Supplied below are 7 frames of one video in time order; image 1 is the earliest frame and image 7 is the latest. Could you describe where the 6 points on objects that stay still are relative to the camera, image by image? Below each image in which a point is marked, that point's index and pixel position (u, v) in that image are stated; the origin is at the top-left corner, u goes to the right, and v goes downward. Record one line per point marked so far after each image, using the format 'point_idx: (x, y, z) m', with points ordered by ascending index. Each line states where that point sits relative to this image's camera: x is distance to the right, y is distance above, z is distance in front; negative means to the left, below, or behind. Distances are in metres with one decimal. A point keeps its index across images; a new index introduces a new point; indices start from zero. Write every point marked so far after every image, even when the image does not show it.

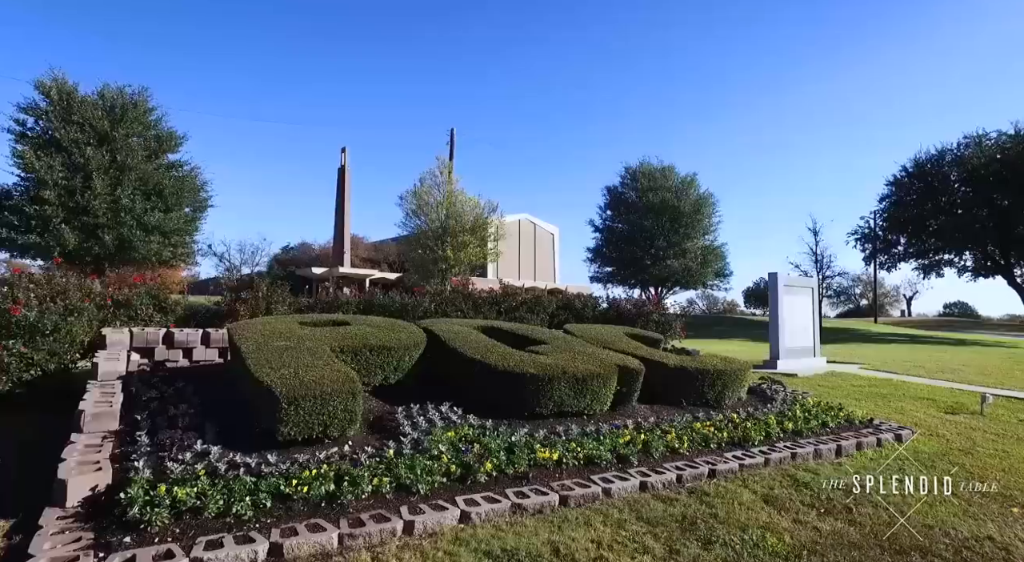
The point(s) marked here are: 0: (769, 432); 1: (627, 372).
0: (+2.4, -1.4, +5.5) m
1: (+1.1, -0.9, +5.7) m
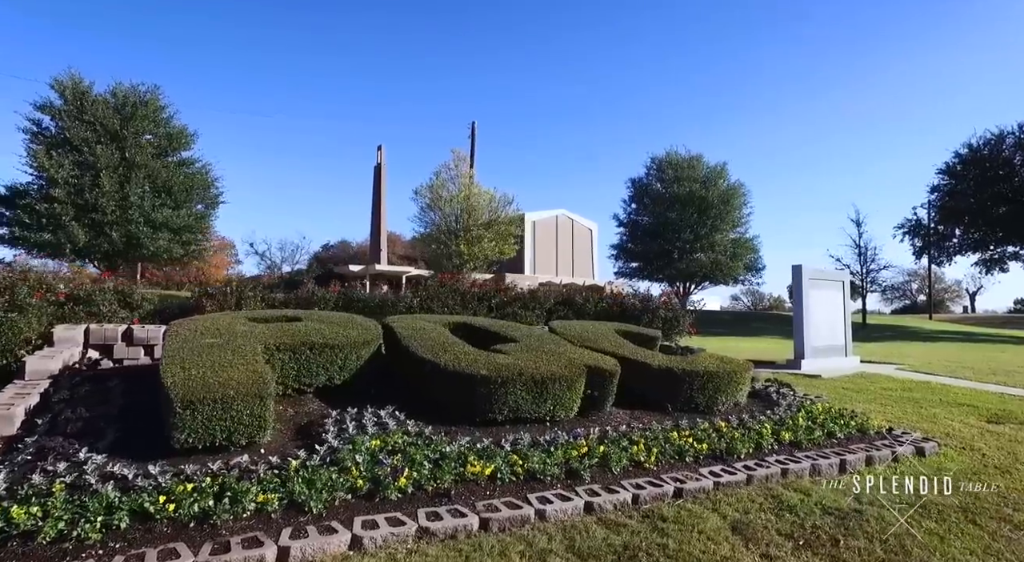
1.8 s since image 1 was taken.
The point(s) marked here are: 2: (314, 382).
0: (+2.1, -1.4, +4.9) m
1: (+0.8, -0.8, +5.1) m
2: (-1.6, -0.8, +4.8) m
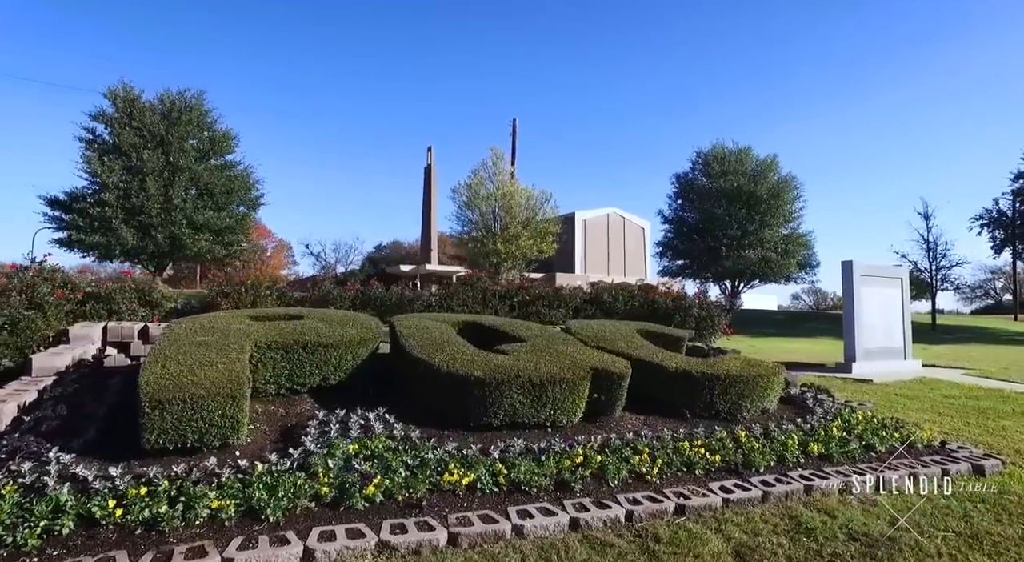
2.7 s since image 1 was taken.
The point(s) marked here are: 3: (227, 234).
0: (+2.1, -1.3, +4.4) m
1: (+0.8, -0.8, +4.7) m
2: (-1.6, -0.8, +4.7) m
3: (-6.6, +1.1, +13.6) m
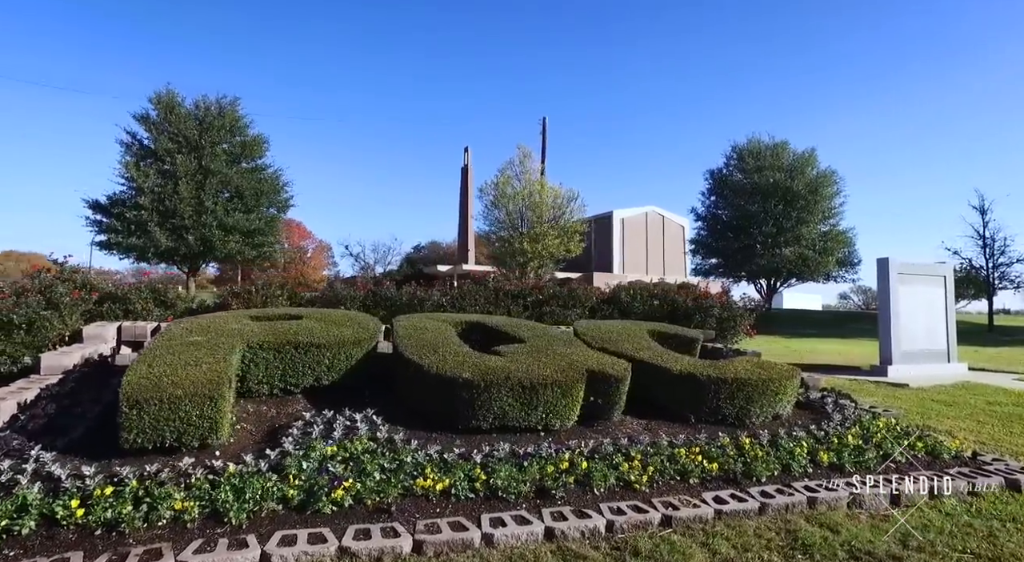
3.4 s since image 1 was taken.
0: (+2.0, -1.3, +4.2) m
1: (+0.7, -0.8, +4.6) m
2: (-1.7, -0.8, +4.7) m
3: (-6.1, +1.1, +13.9) m
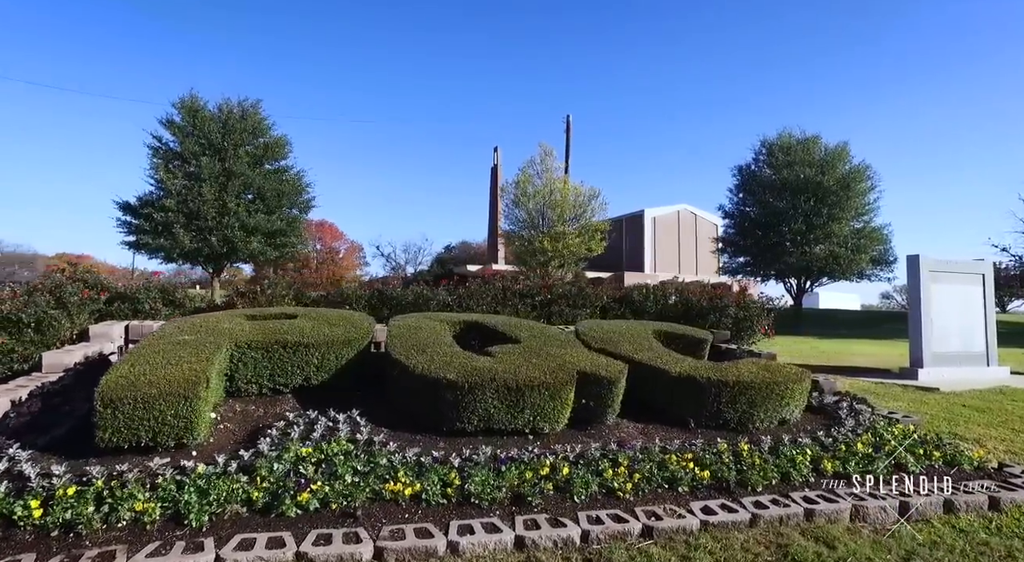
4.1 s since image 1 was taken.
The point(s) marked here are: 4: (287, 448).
0: (+1.9, -1.3, +3.9) m
1: (+0.6, -0.8, +4.4) m
2: (-1.8, -0.8, +4.7) m
3: (-5.6, +1.1, +14.1) m
4: (-1.4, -1.0, +3.6) m
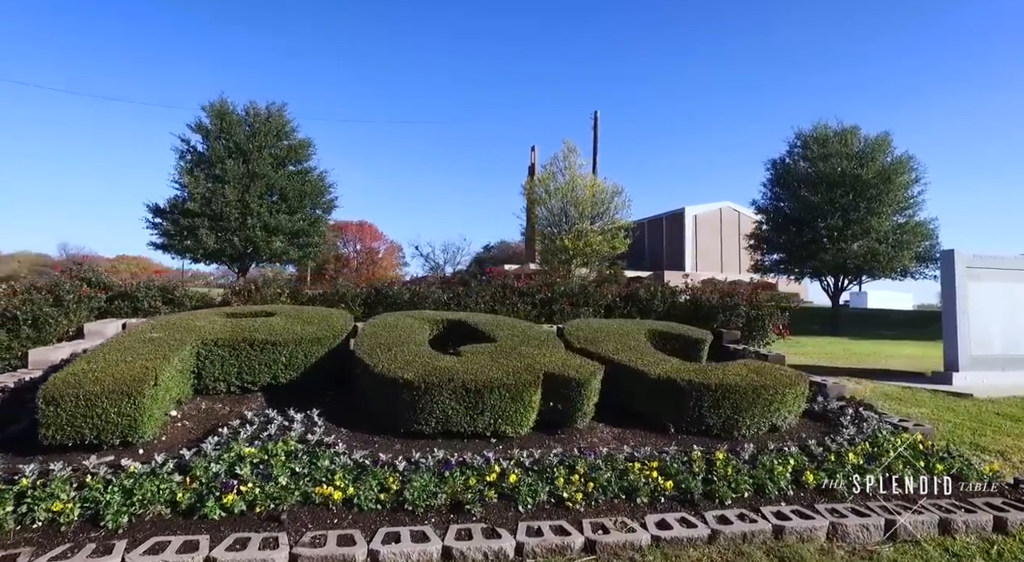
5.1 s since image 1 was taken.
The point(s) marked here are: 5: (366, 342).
0: (+1.6, -1.3, +3.6) m
1: (+0.4, -0.7, +4.2) m
2: (-2.0, -0.8, +4.6) m
3: (-5.2, +1.1, +14.3) m
4: (-1.7, -1.0, +3.6) m
5: (-1.2, -0.5, +4.7) m
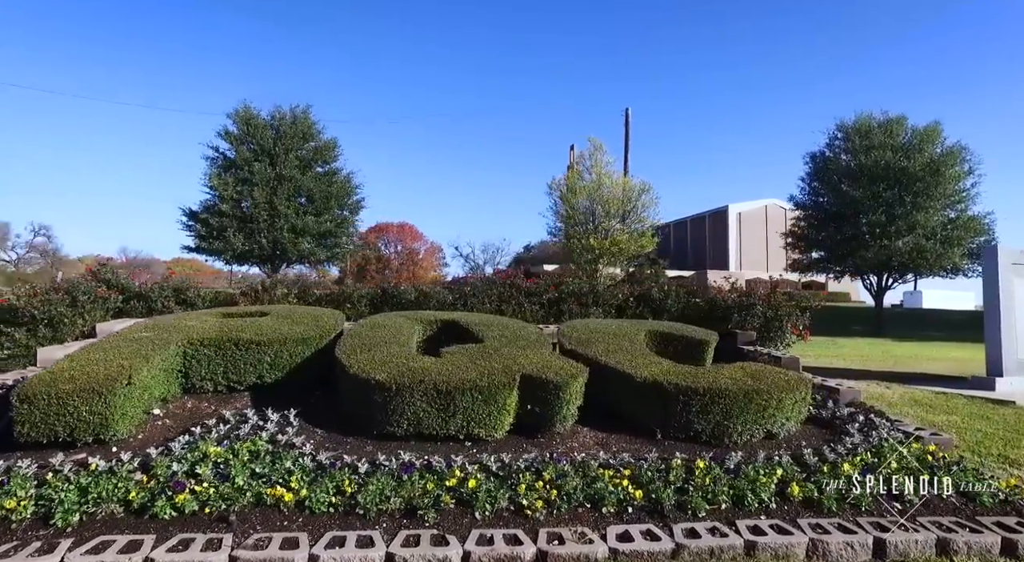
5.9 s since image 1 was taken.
0: (+1.4, -1.3, +3.4) m
1: (+0.2, -0.7, +4.0) m
2: (-2.1, -0.8, +4.7) m
3: (-4.6, +1.1, +14.6) m
4: (-1.9, -1.0, +3.6) m
5: (-1.3, -0.5, +4.6) m
